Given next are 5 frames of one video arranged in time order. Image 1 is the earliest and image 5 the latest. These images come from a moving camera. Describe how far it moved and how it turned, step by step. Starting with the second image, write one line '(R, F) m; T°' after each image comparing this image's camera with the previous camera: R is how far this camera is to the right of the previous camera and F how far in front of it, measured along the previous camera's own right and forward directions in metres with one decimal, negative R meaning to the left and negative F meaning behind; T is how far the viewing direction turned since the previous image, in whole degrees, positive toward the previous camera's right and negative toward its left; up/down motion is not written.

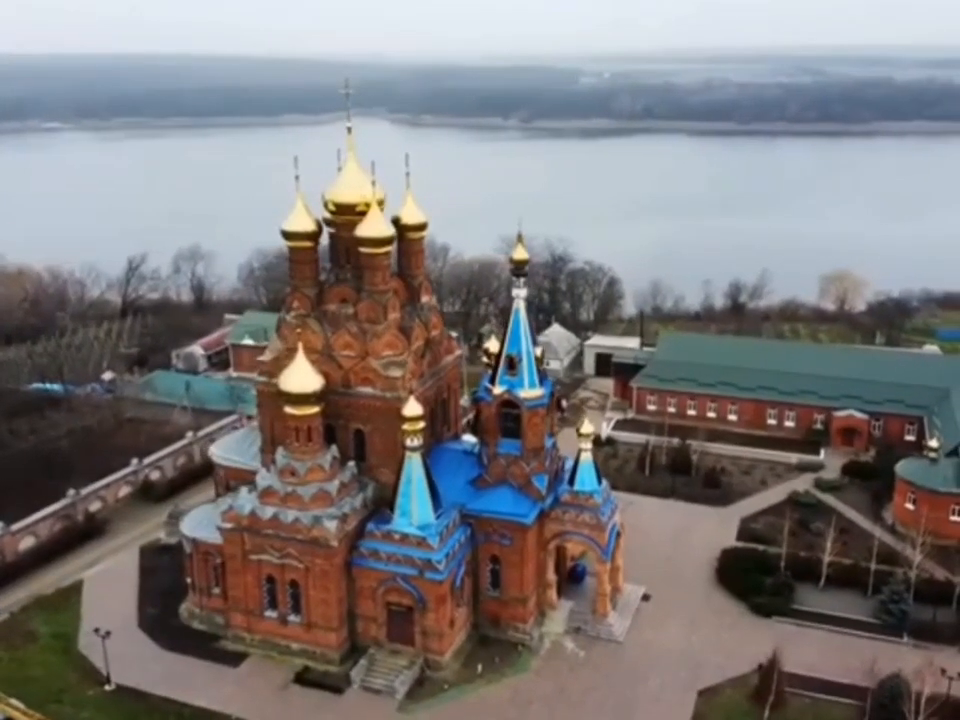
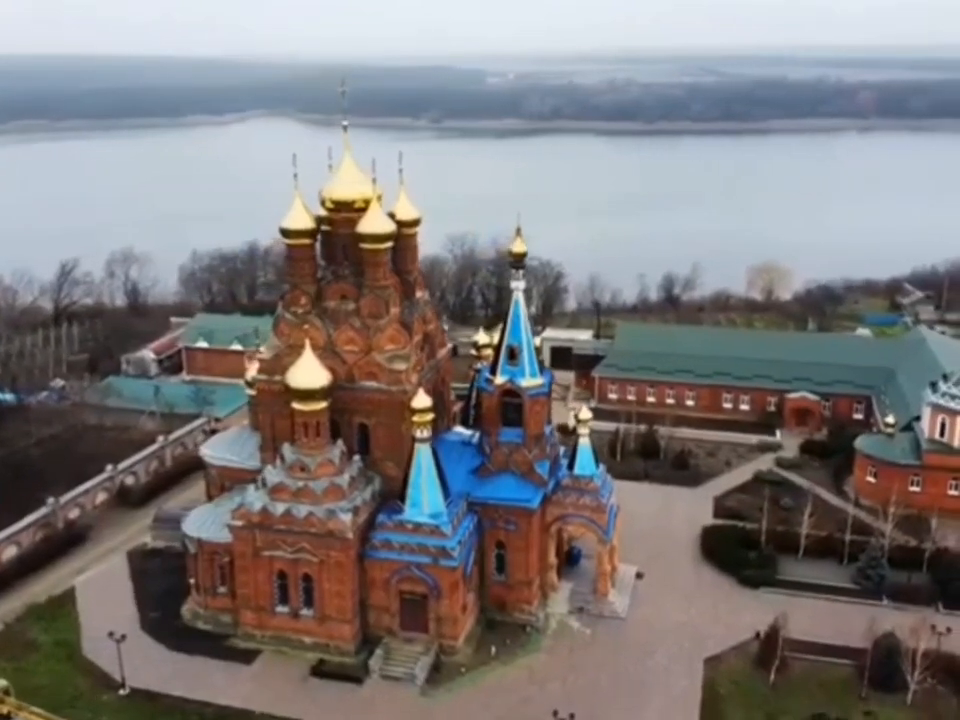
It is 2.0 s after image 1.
(-2.4, -0.5) m; +6°
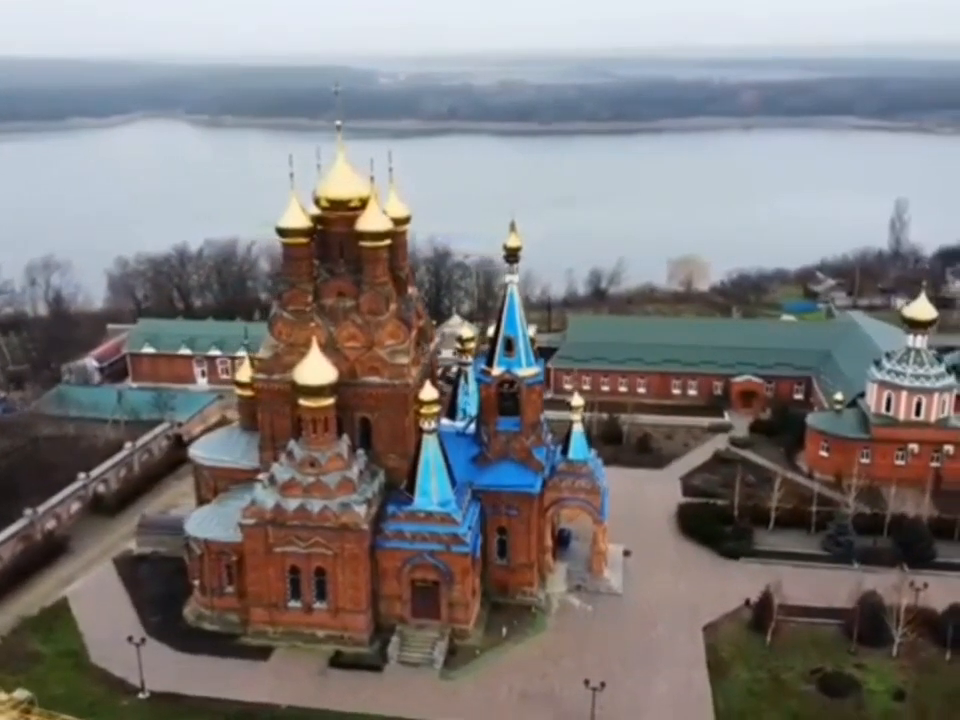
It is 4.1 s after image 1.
(-2.8, -0.6) m; +7°
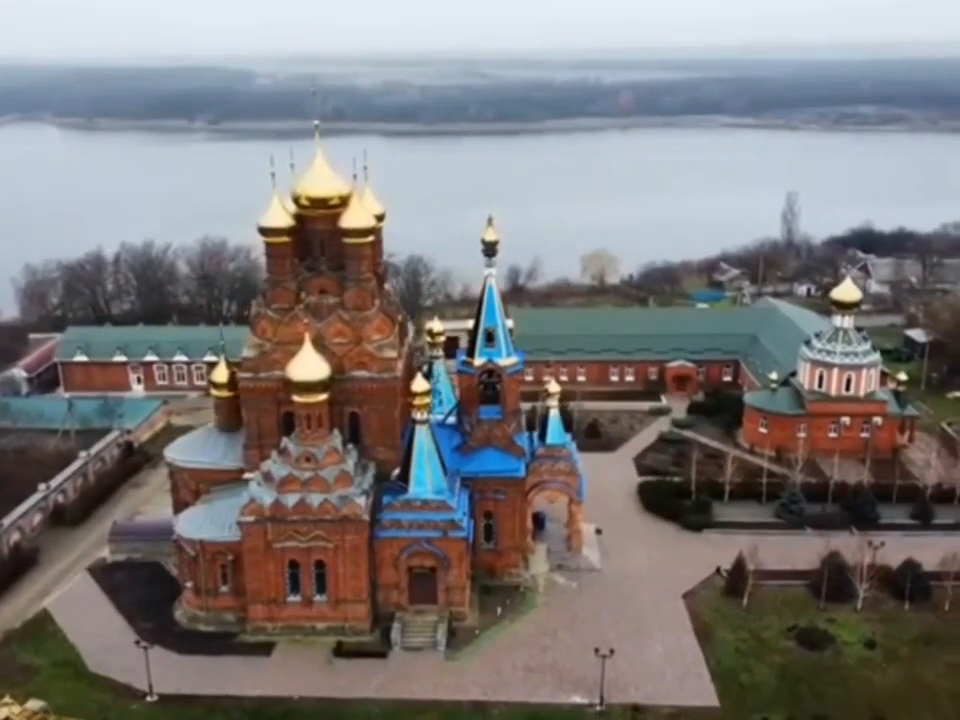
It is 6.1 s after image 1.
(-2.7, -0.6) m; +7°
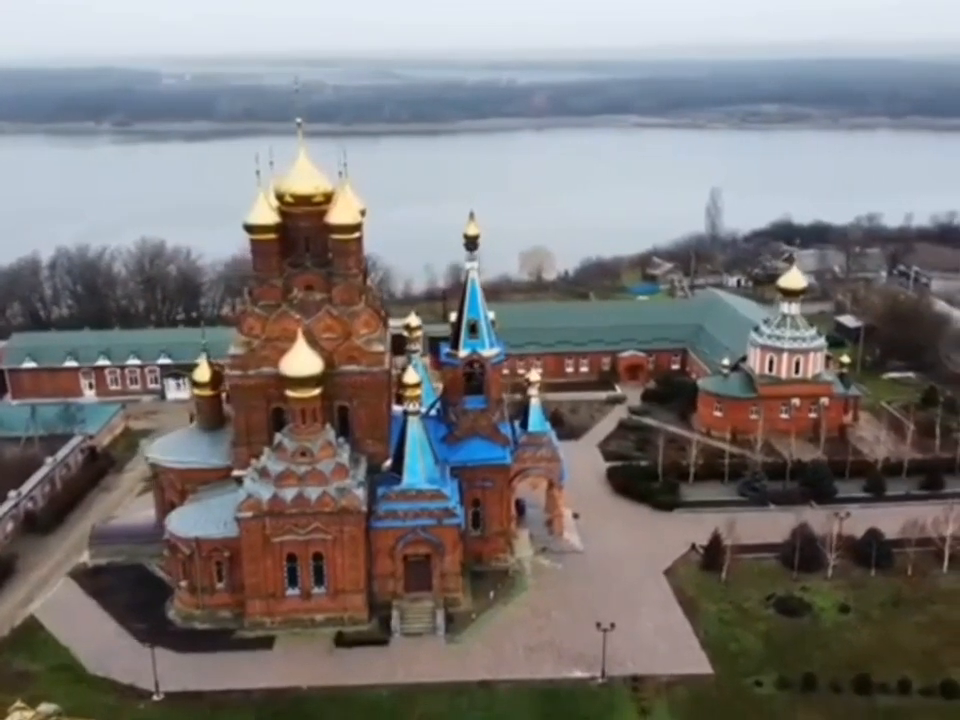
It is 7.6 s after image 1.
(-2.0, -0.5) m; +5°
